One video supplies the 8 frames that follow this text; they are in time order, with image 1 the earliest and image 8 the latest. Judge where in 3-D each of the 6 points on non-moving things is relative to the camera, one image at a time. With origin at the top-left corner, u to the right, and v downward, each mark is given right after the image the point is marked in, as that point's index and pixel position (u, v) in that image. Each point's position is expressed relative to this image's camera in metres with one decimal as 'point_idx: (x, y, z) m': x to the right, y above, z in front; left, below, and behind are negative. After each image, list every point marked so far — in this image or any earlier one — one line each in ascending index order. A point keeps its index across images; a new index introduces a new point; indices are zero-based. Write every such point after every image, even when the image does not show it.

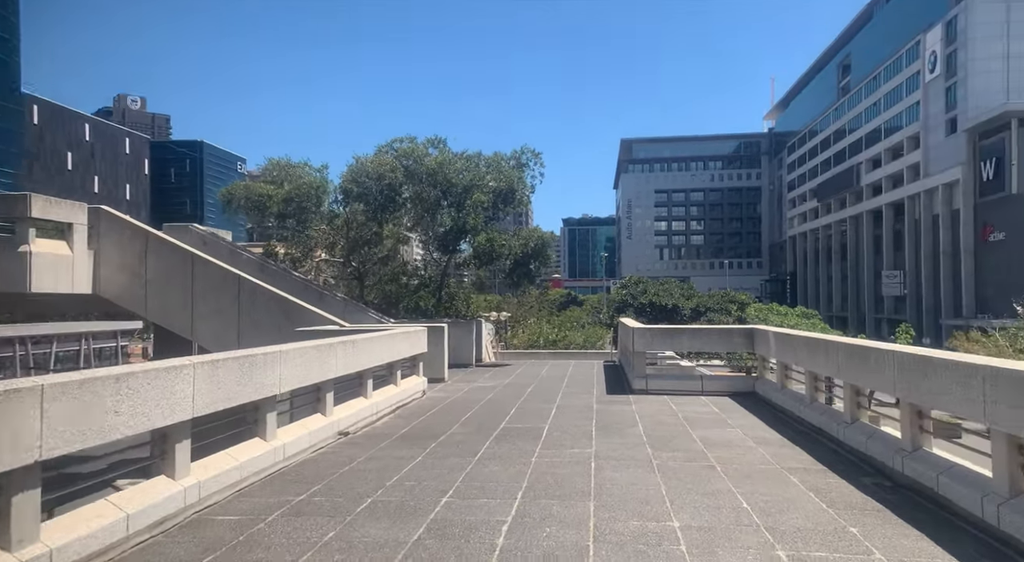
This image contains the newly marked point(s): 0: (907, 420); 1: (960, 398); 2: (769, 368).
0: (+3.8, -1.3, +9.0) m
1: (+3.8, -1.0, +7.8) m
2: (+4.1, -1.4, +14.5) m
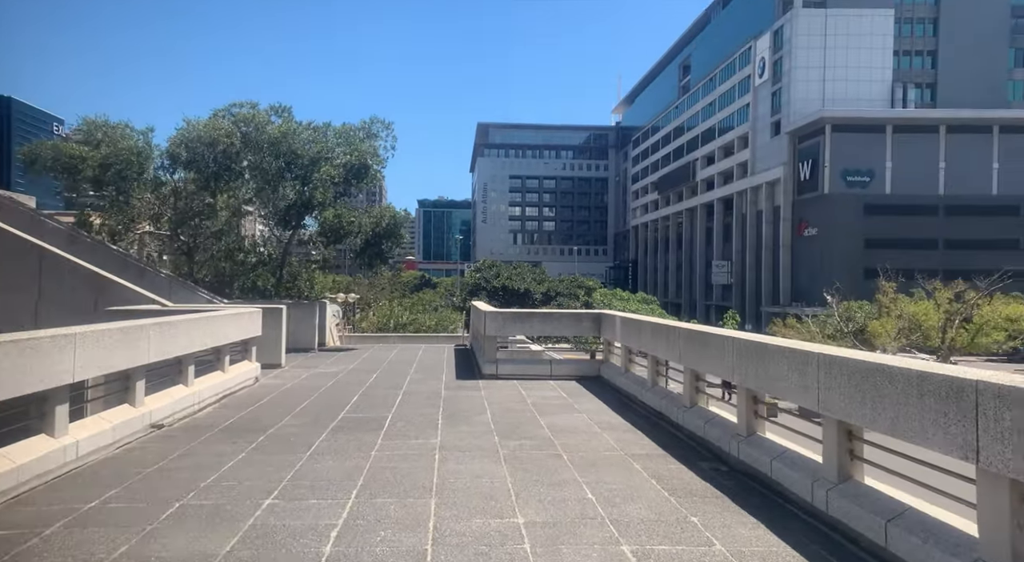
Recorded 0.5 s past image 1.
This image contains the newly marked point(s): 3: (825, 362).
0: (+2.3, -1.2, +9.1) m
1: (+2.4, -0.9, +7.9) m
2: (+1.7, -1.1, +14.6) m
3: (+2.5, -0.6, +7.4) m
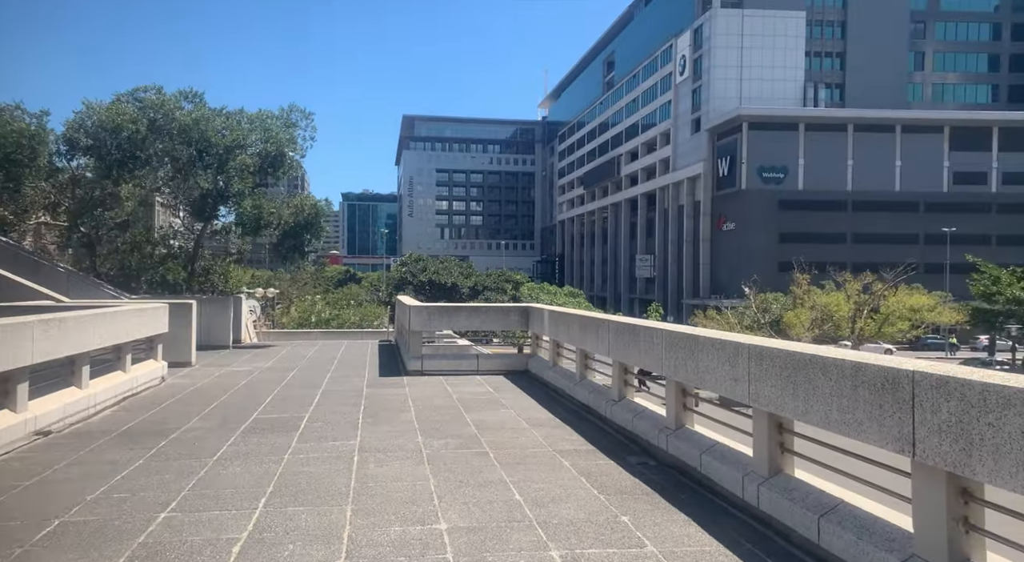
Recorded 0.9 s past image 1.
0: (+1.6, -1.1, +8.9) m
1: (+1.8, -0.8, +7.7) m
2: (+0.5, -1.0, +14.3) m
3: (+1.9, -0.6, +7.2) m
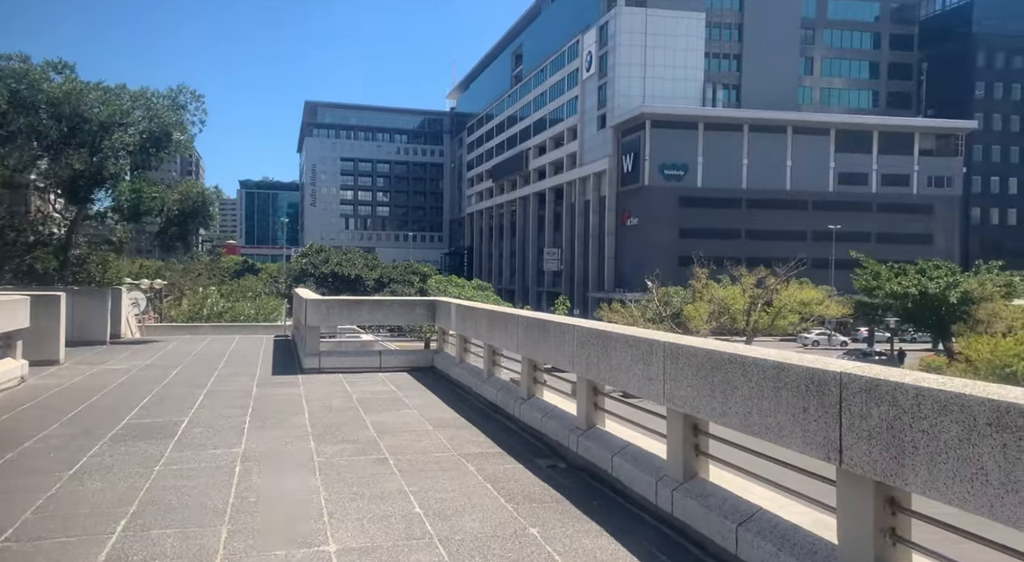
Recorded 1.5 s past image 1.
0: (+0.7, -1.1, +8.5) m
1: (+1.0, -0.8, +7.3) m
2: (-0.9, -0.9, +13.7) m
3: (+1.2, -0.5, +6.8) m
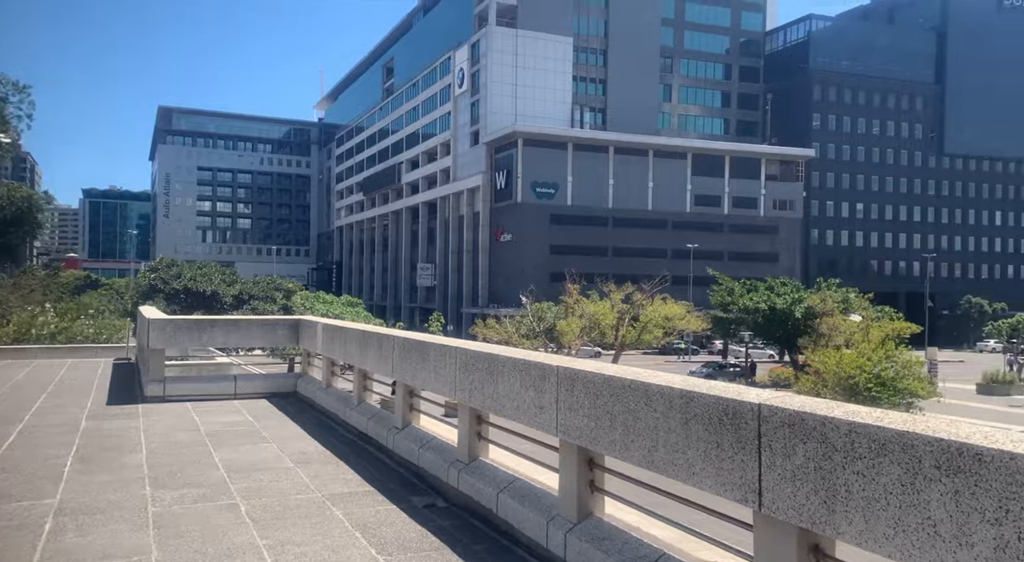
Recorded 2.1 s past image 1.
0: (-0.4, -1.2, +7.7) m
1: (+0.1, -0.9, +6.6) m
2: (-2.7, -1.2, +12.7) m
3: (+0.3, -0.7, +6.1) m
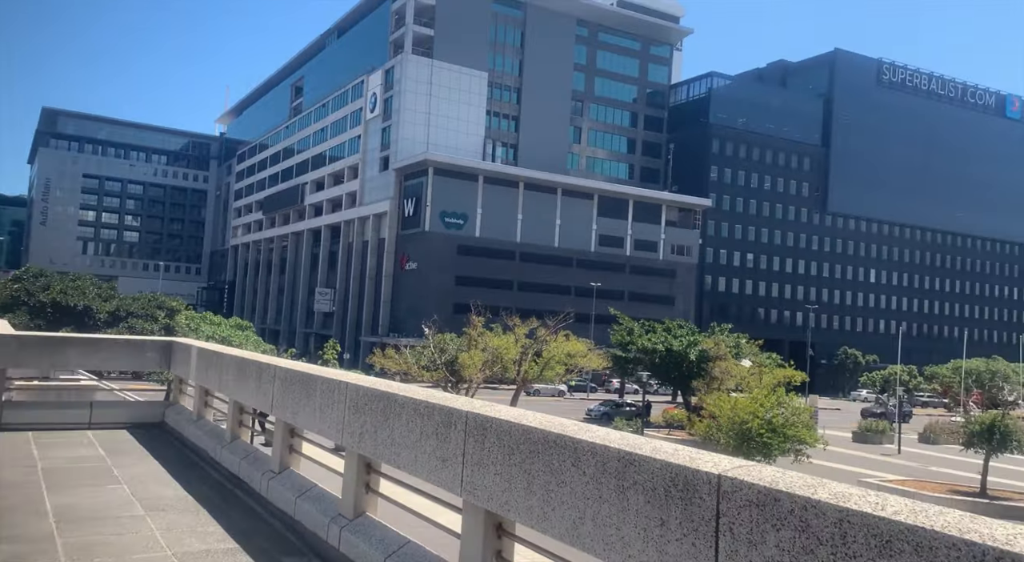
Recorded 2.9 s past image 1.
0: (-1.2, -1.4, +6.6) m
1: (-0.5, -1.1, +5.6) m
2: (-4.0, -1.4, +11.3) m
3: (-0.2, -0.8, +5.2) m
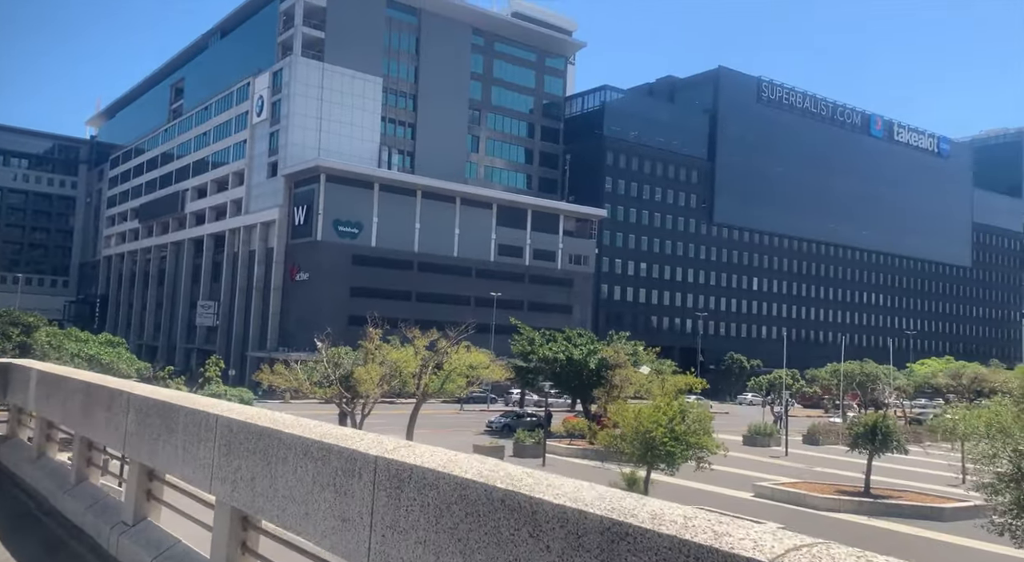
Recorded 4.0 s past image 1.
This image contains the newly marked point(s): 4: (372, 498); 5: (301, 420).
0: (-1.6, -1.4, +5.1) m
1: (-0.9, -1.1, +4.2) m
2: (-5.0, -1.5, +9.5) m
3: (-0.5, -0.8, +3.8) m
4: (-0.6, -1.0, +3.9) m
5: (-1.3, -0.8, +5.4) m
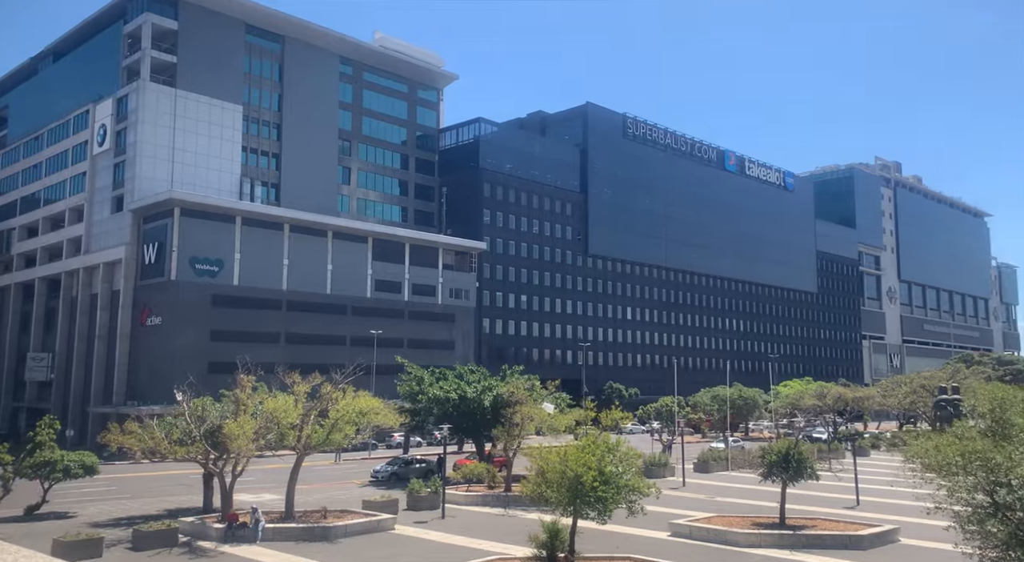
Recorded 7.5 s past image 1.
0: (-0.7, -1.0, +0.5) m
1: (+0.2, -0.6, -0.3) m
2: (-4.6, -1.4, +4.4) m
3: (+0.5, -0.3, -0.6) m
4: (+0.5, -0.5, -0.6) m
5: (-0.4, -0.4, +0.9) m
